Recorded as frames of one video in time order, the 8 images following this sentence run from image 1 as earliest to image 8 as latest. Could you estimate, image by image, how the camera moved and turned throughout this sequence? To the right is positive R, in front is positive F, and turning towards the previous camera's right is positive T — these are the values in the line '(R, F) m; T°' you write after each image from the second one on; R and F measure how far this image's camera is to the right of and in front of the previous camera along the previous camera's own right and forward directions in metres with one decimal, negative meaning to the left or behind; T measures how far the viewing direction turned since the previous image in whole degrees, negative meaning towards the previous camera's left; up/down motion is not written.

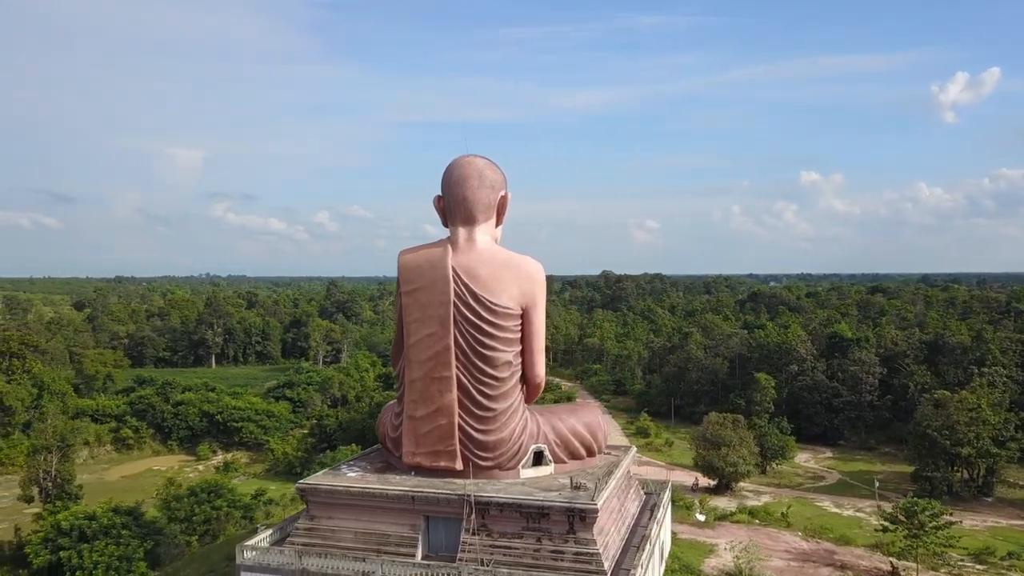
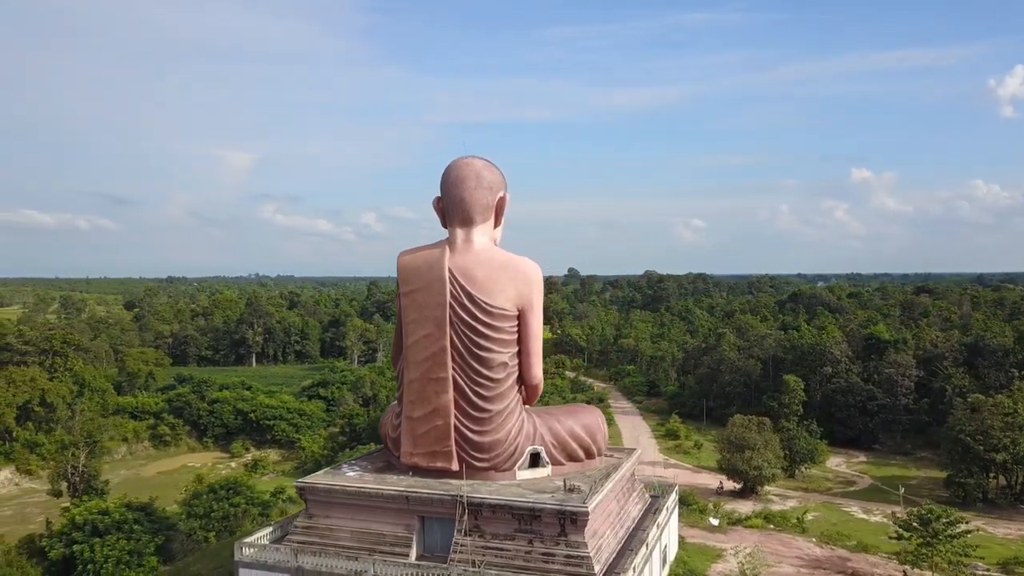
(+0.5, 0.0) m; -3°
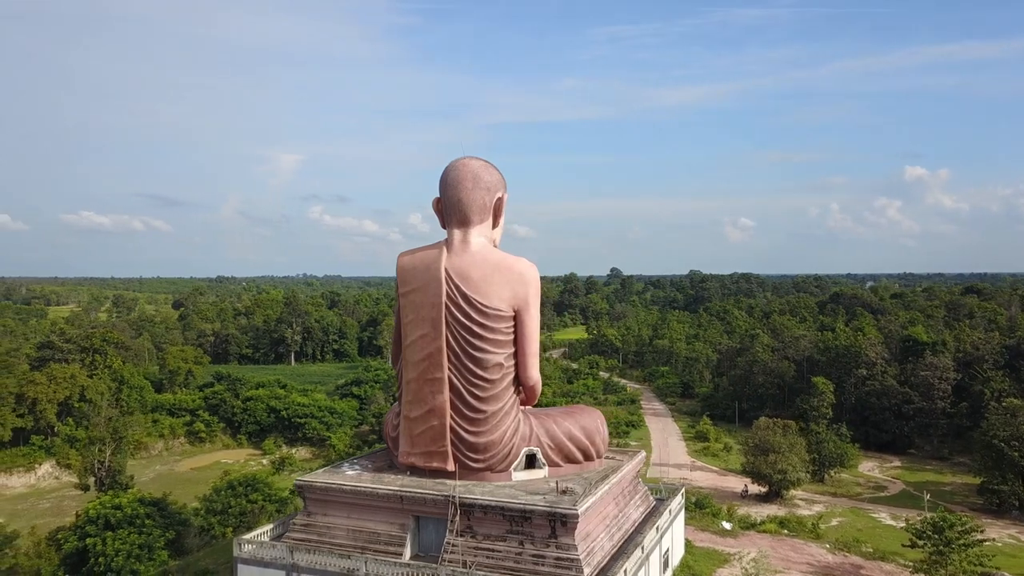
(+0.5, 0.0) m; -3°
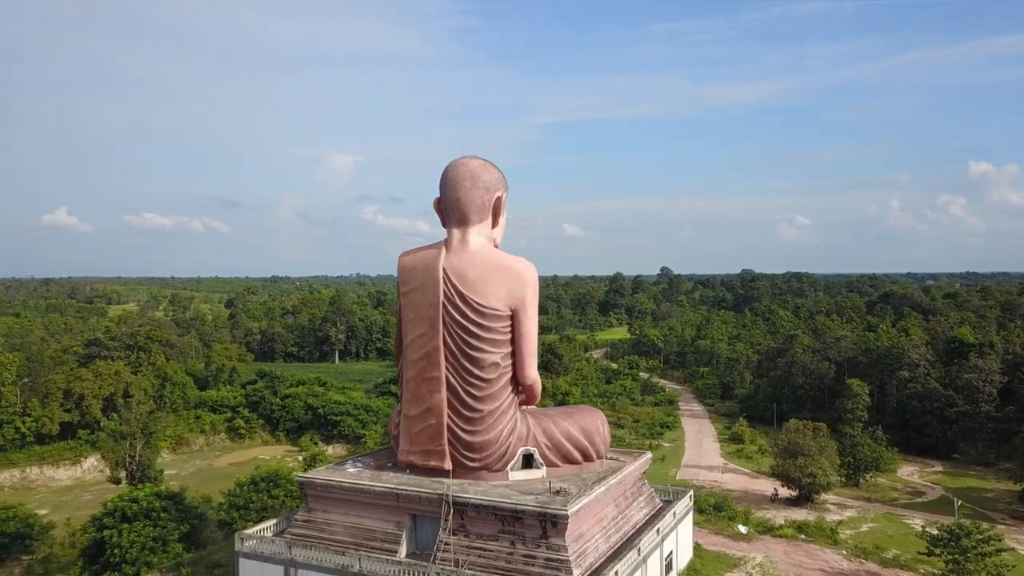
(+0.5, 0.0) m; -3°
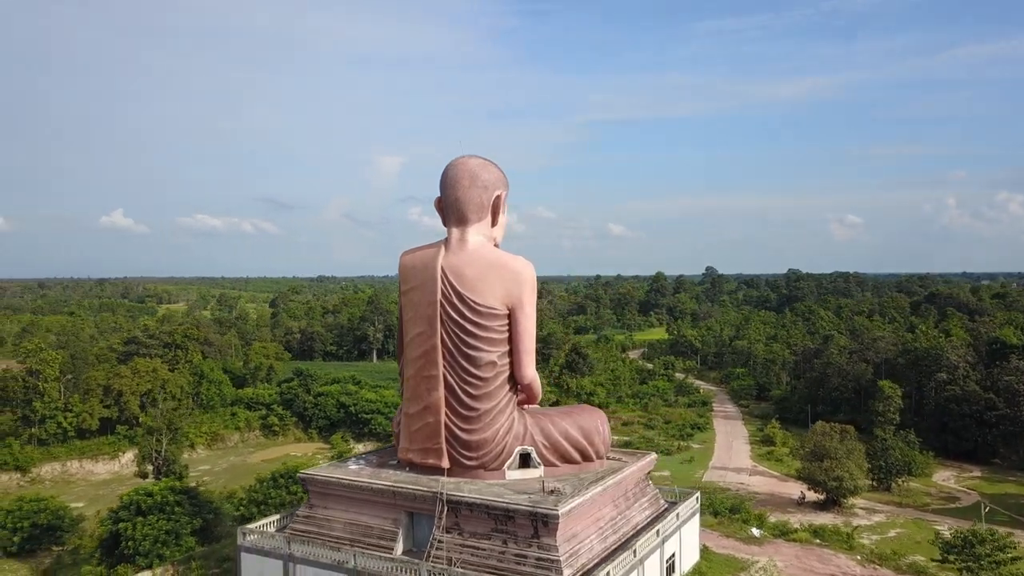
(+0.5, 0.0) m; -3°
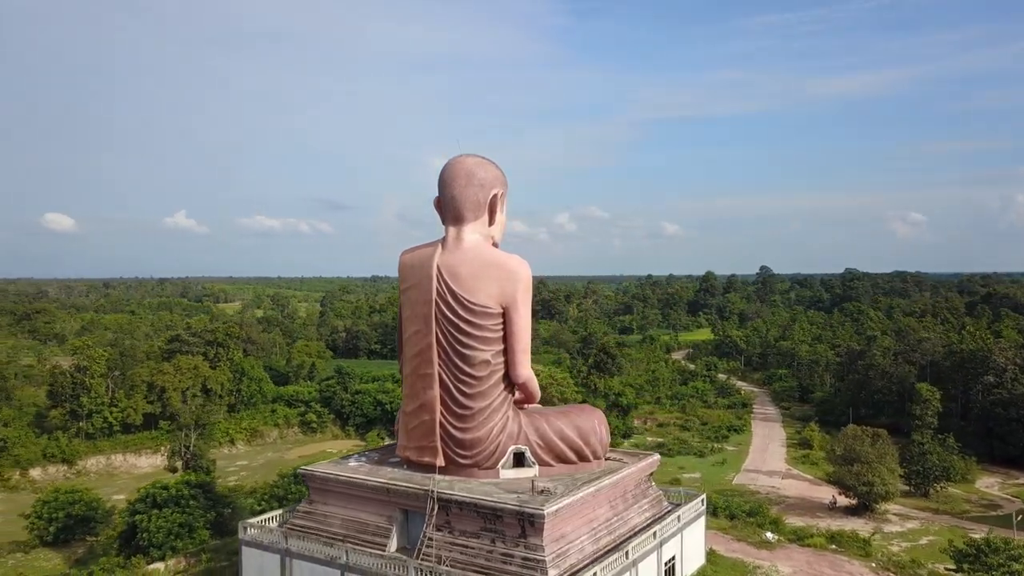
(+0.6, 0.0) m; -3°
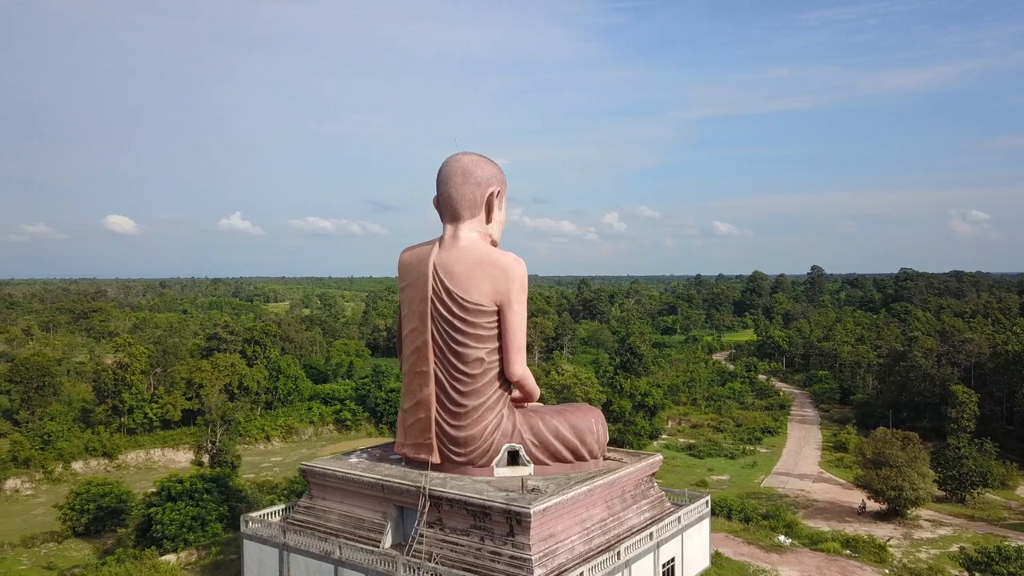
(+0.5, 0.0) m; -3°
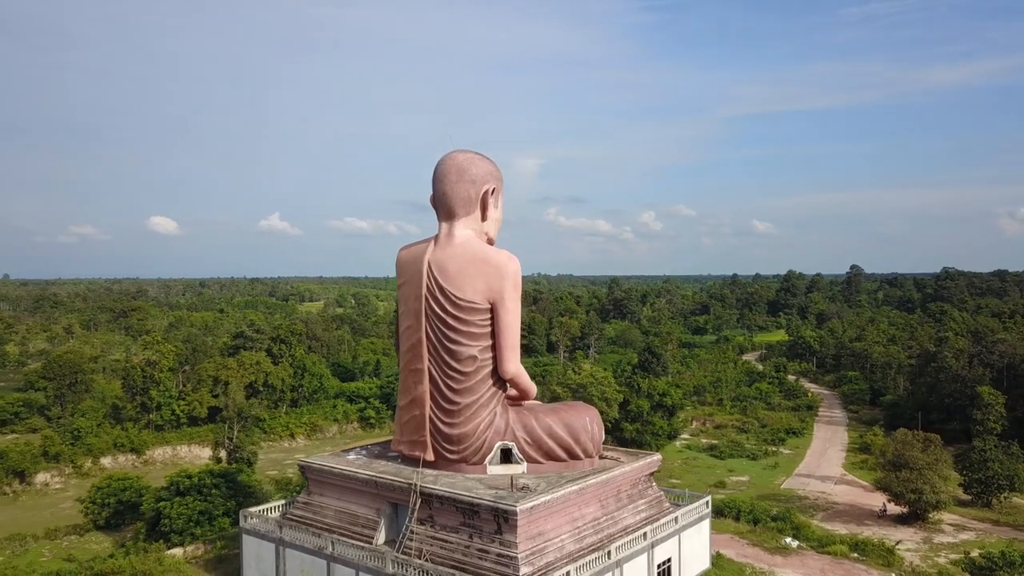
(+0.4, 0.0) m; -2°
